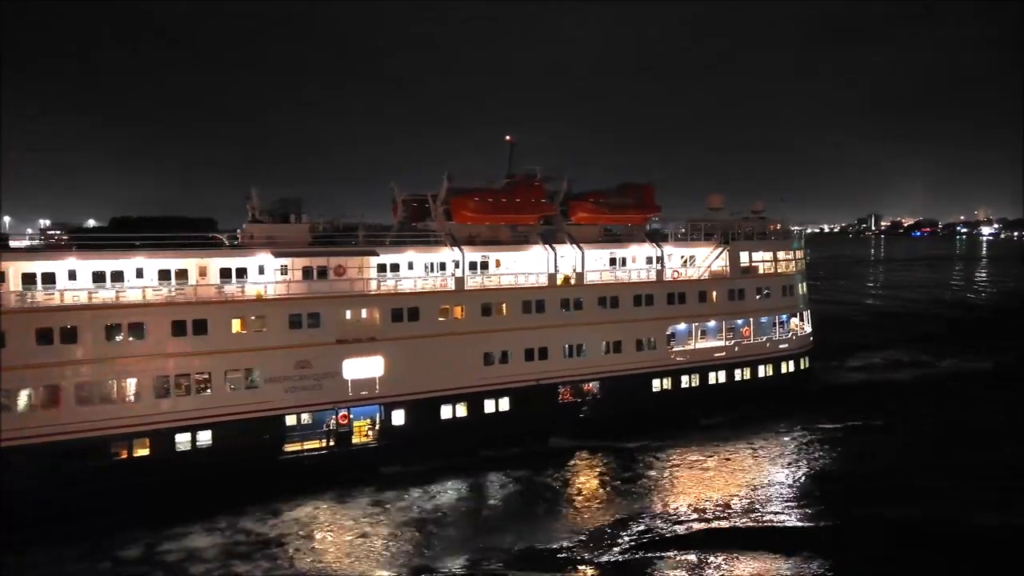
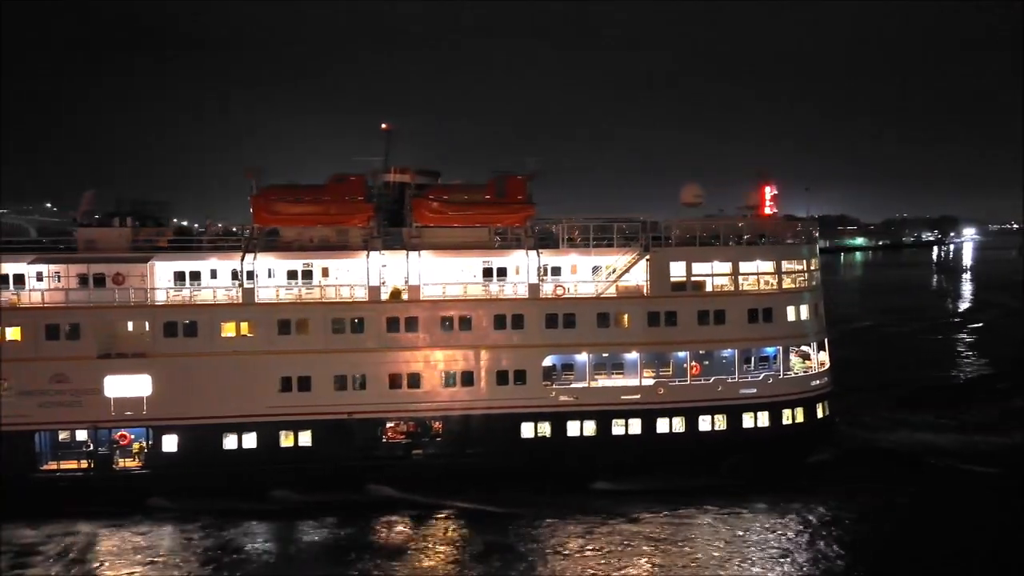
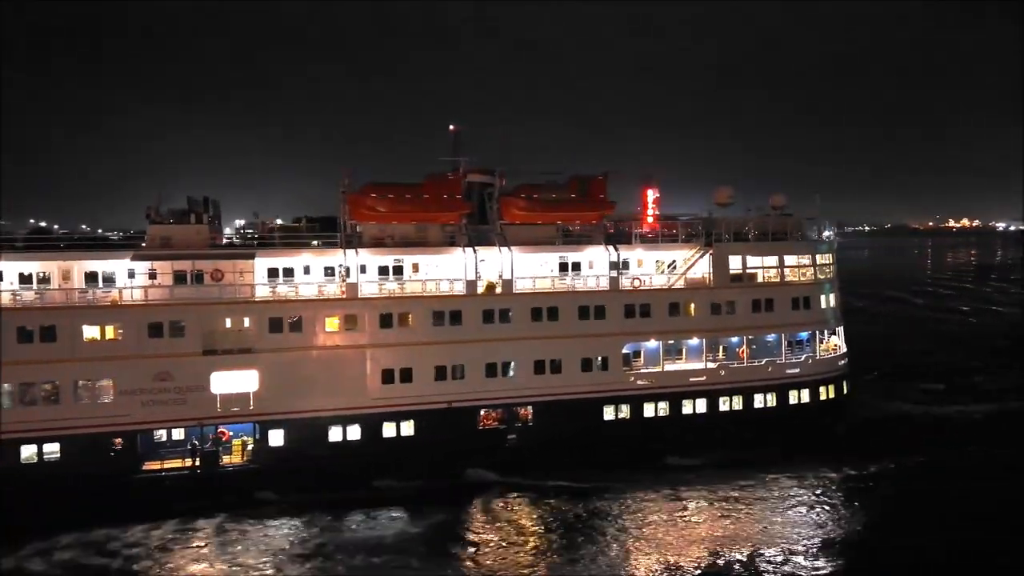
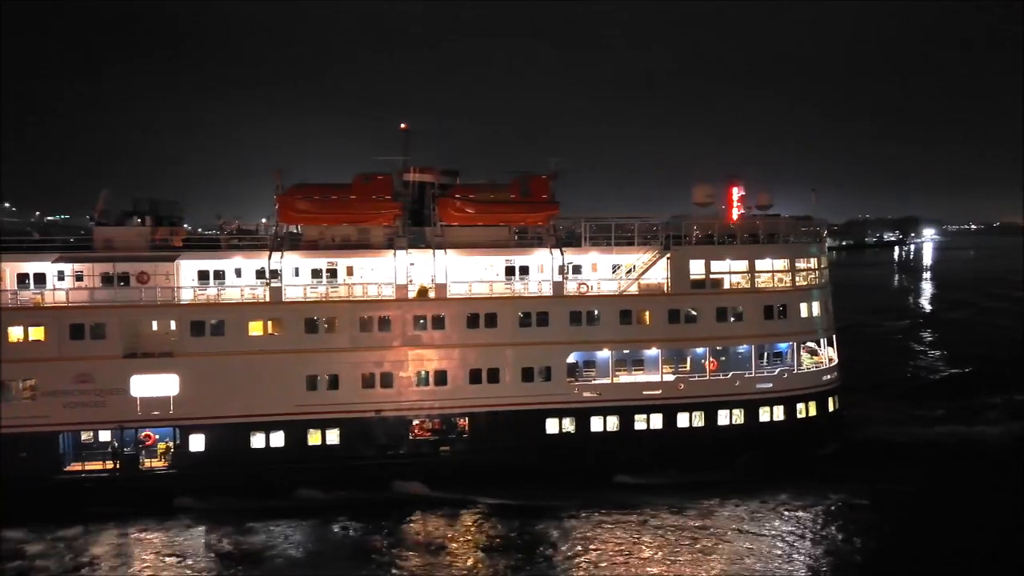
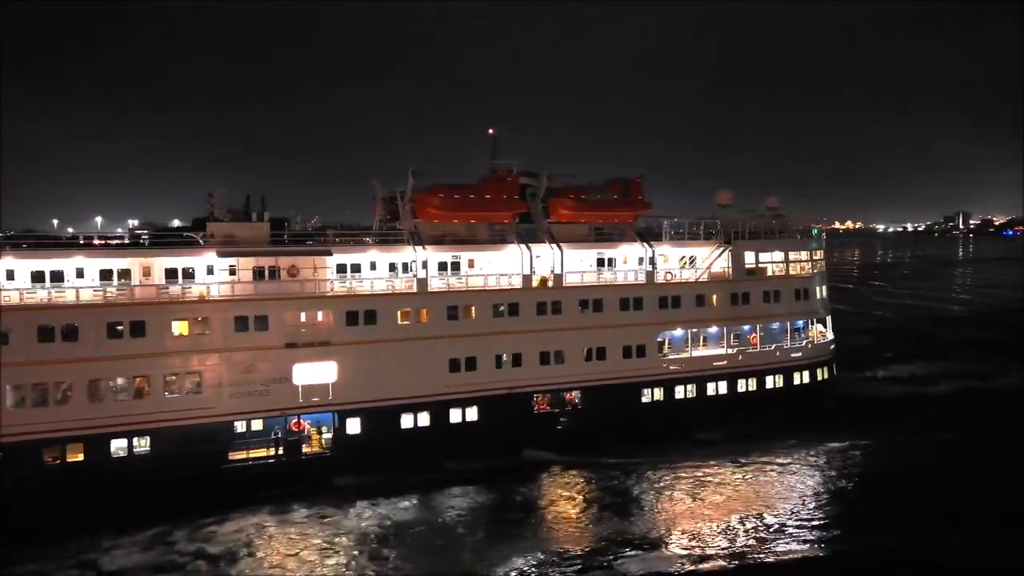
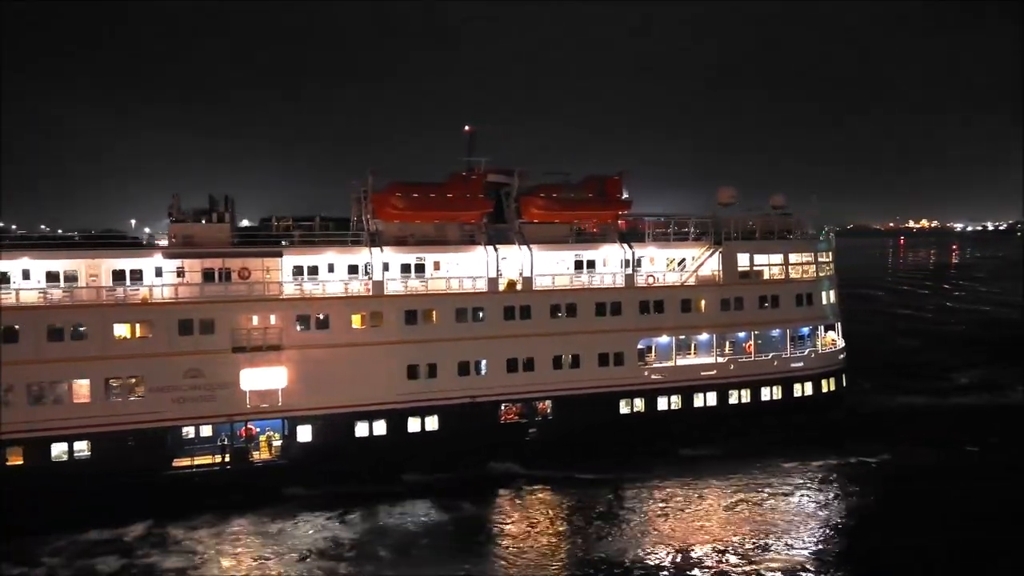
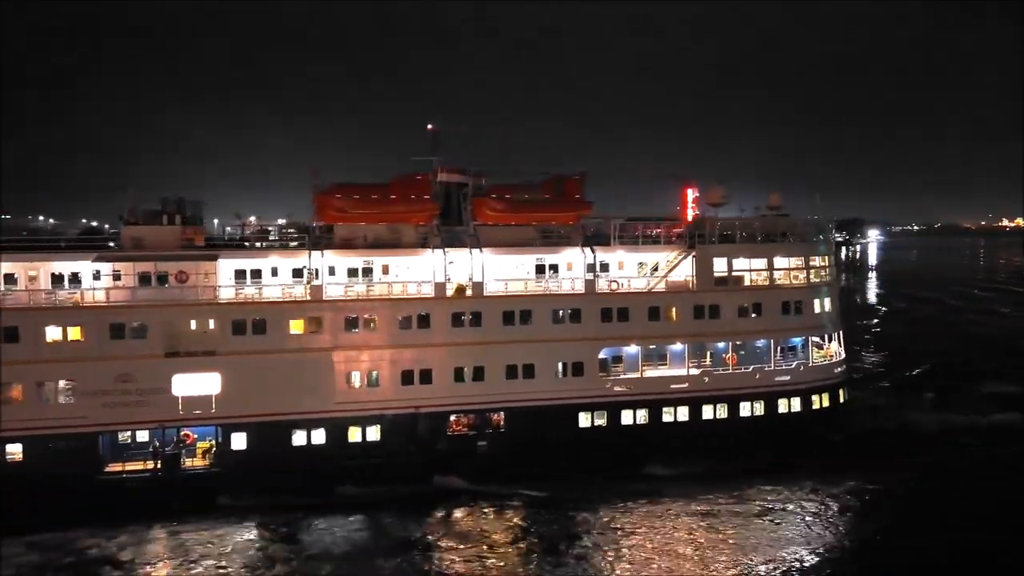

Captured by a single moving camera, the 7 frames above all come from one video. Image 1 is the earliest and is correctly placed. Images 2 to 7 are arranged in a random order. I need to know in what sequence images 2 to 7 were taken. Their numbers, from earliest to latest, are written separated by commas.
5, 6, 3, 7, 4, 2
